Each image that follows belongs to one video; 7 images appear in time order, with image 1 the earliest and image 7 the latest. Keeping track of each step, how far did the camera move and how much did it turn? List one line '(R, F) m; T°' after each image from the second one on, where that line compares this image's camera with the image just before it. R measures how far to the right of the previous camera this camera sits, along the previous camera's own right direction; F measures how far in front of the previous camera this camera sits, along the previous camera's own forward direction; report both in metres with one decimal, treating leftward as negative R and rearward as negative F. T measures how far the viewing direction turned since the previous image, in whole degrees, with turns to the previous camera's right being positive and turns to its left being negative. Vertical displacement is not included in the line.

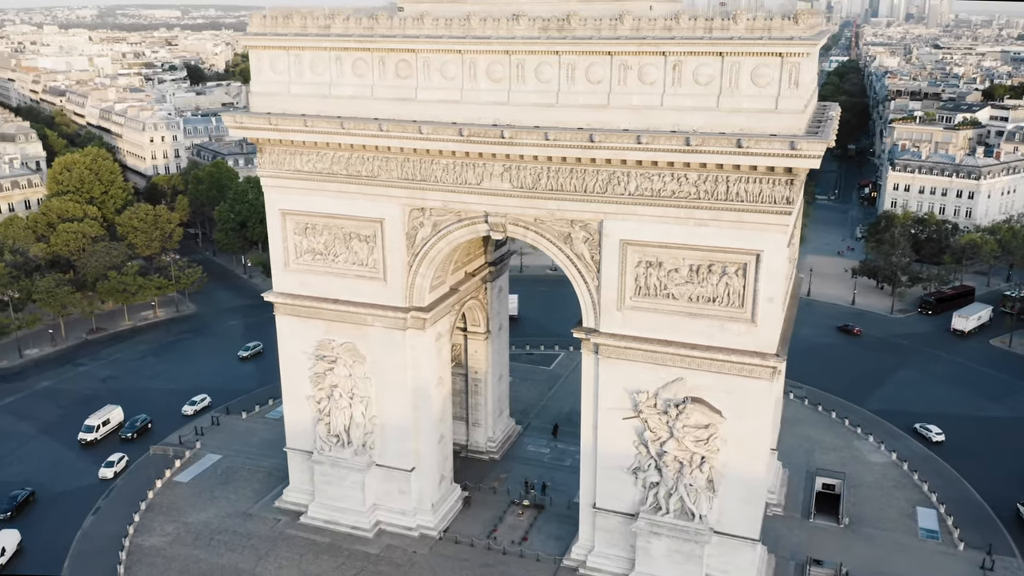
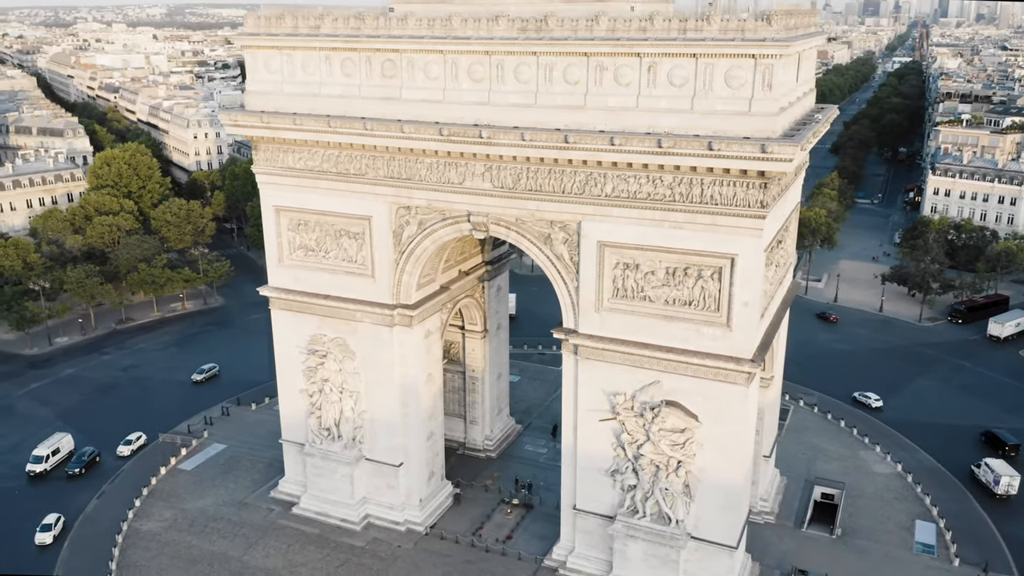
(+1.8, 0.0) m; -3°
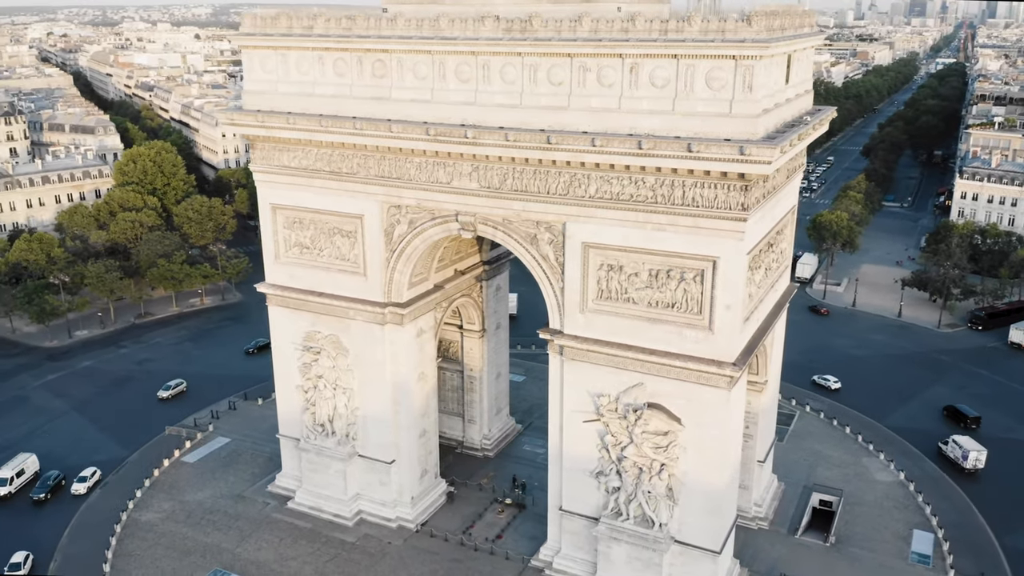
(+1.3, 0.0) m; -2°
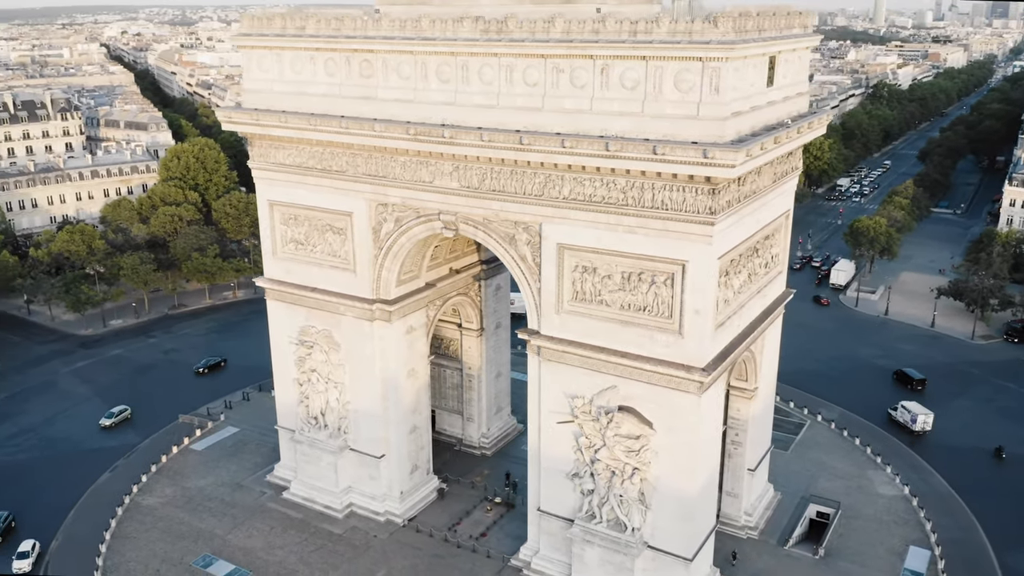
(+2.1, 0.0) m; -4°
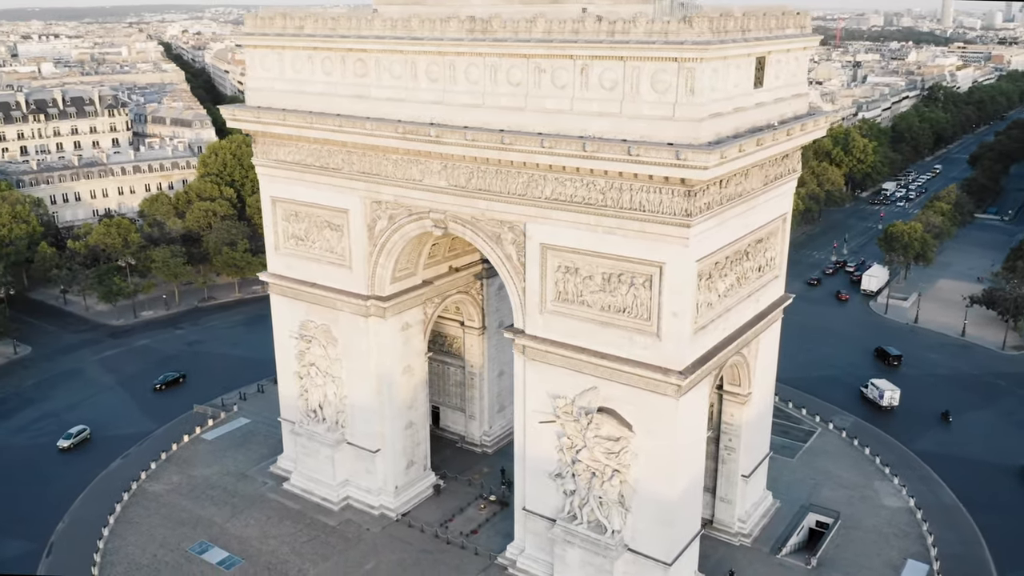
(+1.7, 0.0) m; -3°
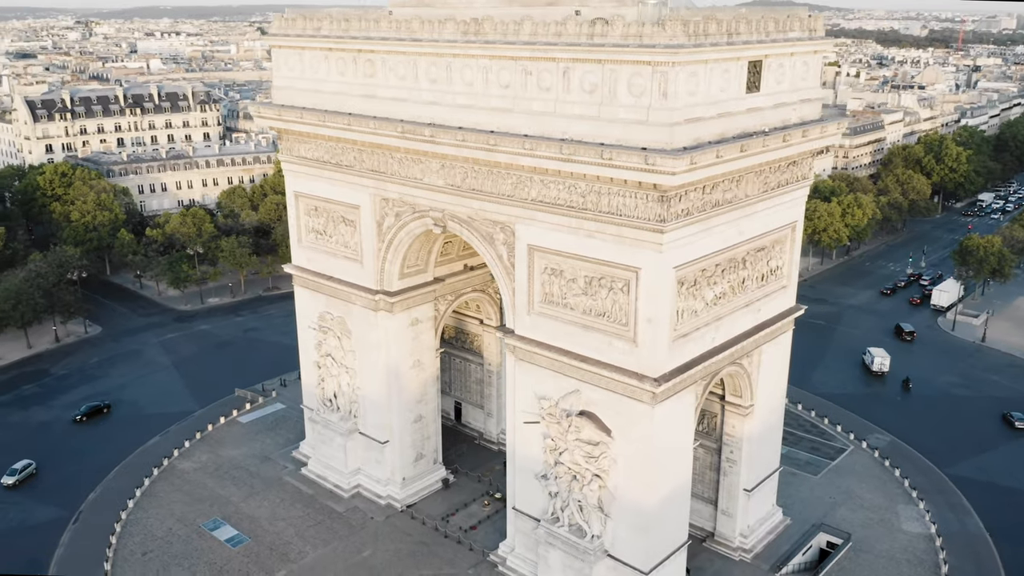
(+2.8, 0.0) m; -6°
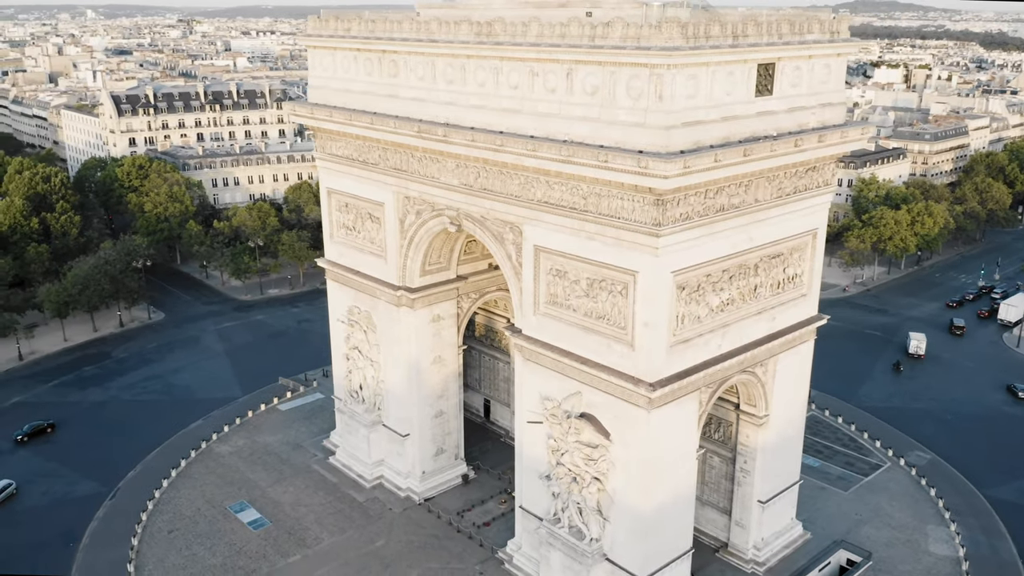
(+1.9, -0.1) m; -5°
